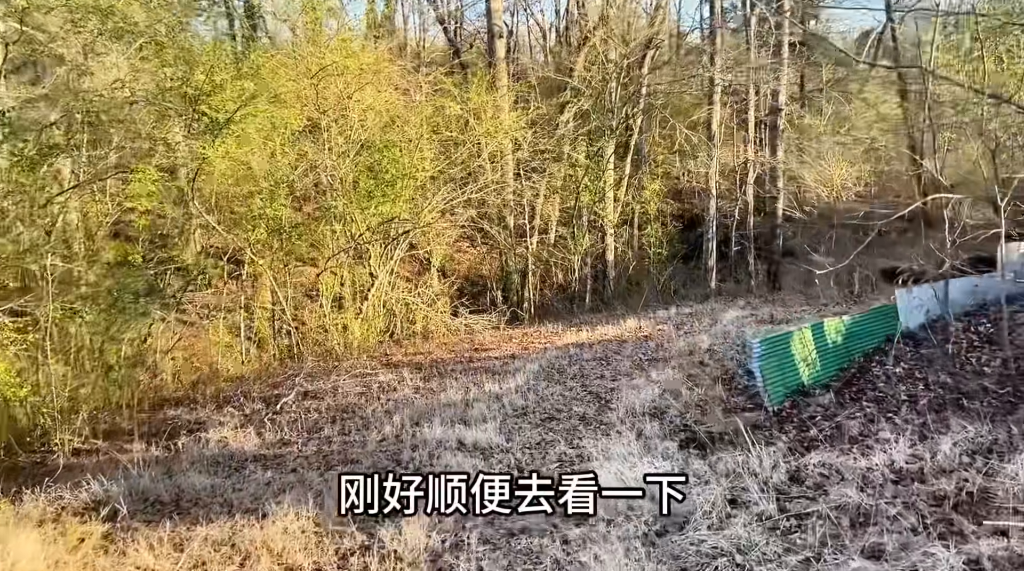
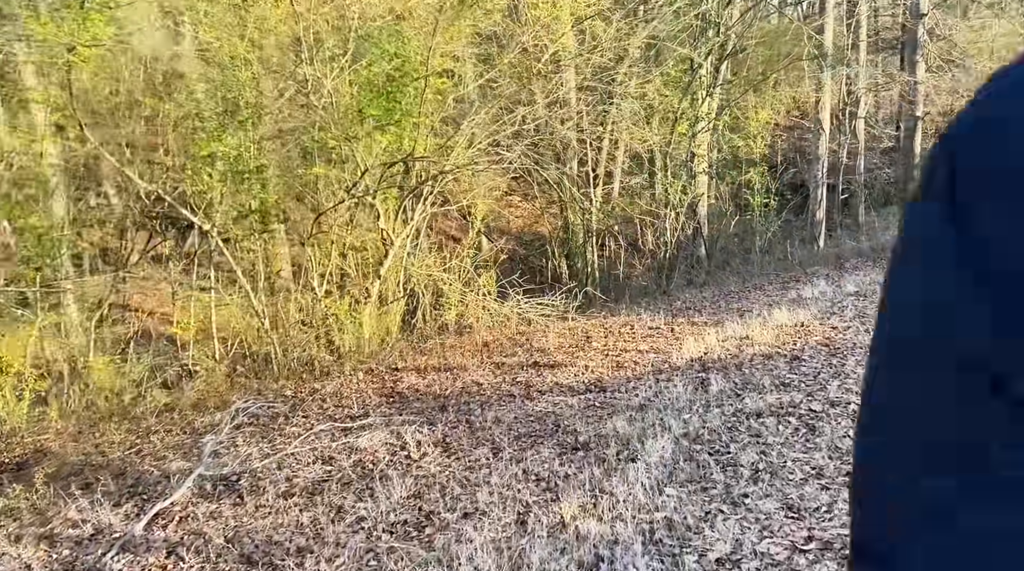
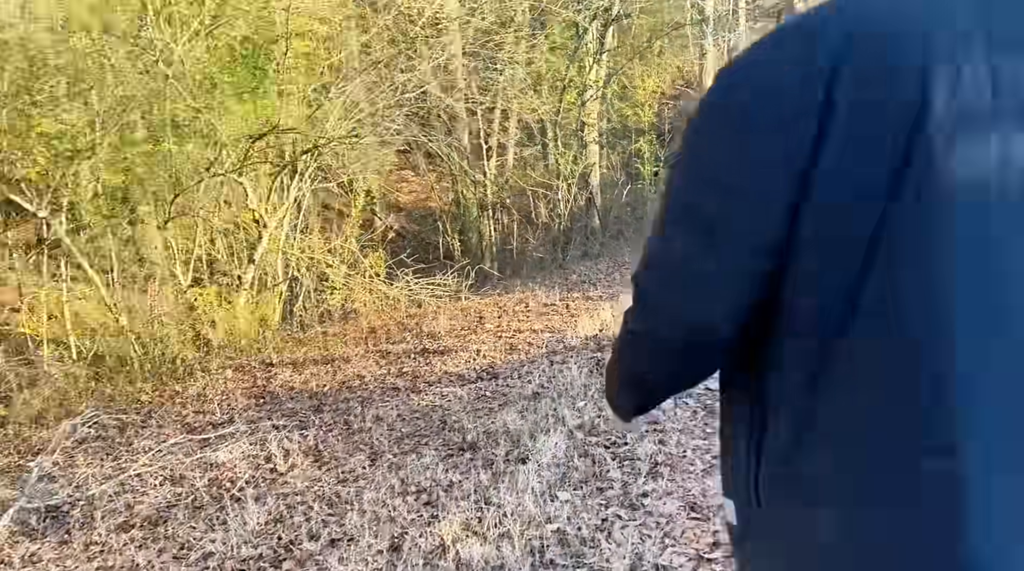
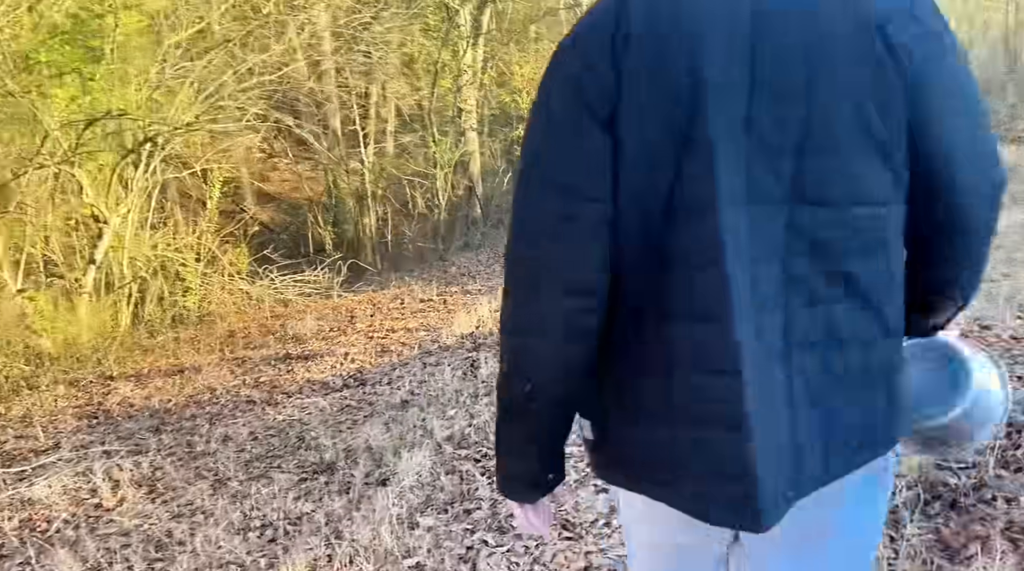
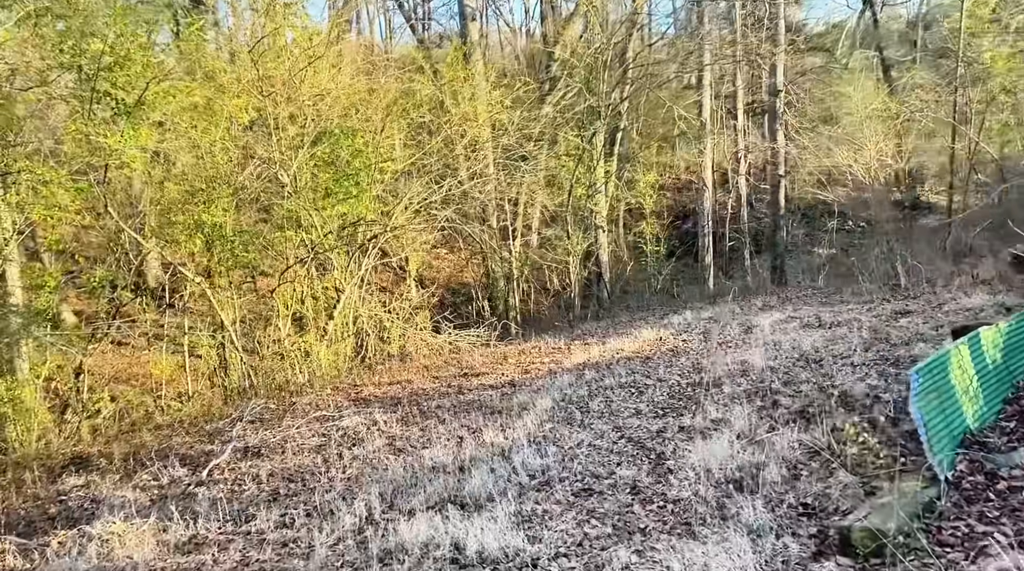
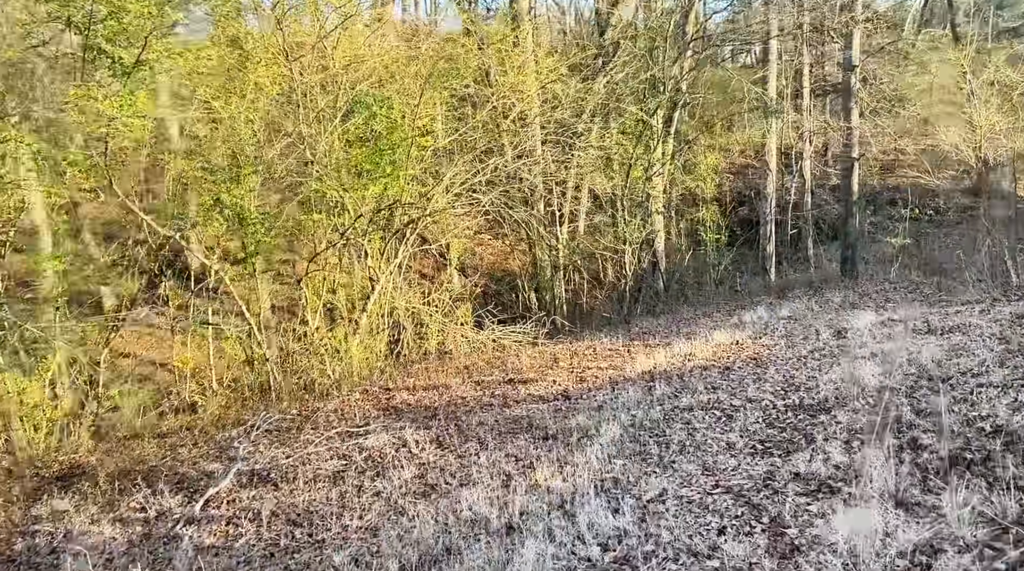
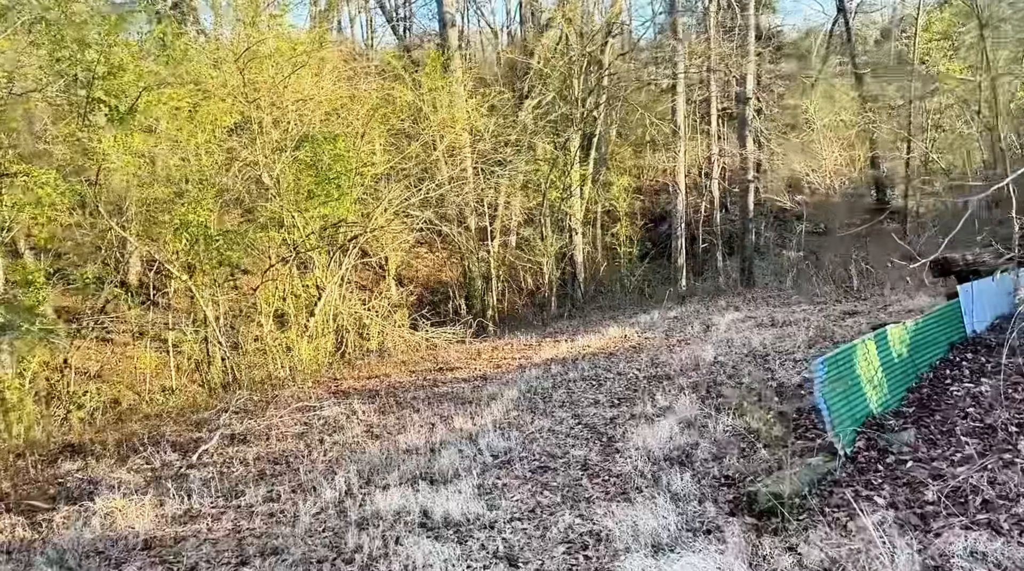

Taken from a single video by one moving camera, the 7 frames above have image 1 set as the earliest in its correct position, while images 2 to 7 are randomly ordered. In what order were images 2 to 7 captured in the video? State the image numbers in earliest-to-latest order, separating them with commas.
7, 5, 6, 2, 3, 4
